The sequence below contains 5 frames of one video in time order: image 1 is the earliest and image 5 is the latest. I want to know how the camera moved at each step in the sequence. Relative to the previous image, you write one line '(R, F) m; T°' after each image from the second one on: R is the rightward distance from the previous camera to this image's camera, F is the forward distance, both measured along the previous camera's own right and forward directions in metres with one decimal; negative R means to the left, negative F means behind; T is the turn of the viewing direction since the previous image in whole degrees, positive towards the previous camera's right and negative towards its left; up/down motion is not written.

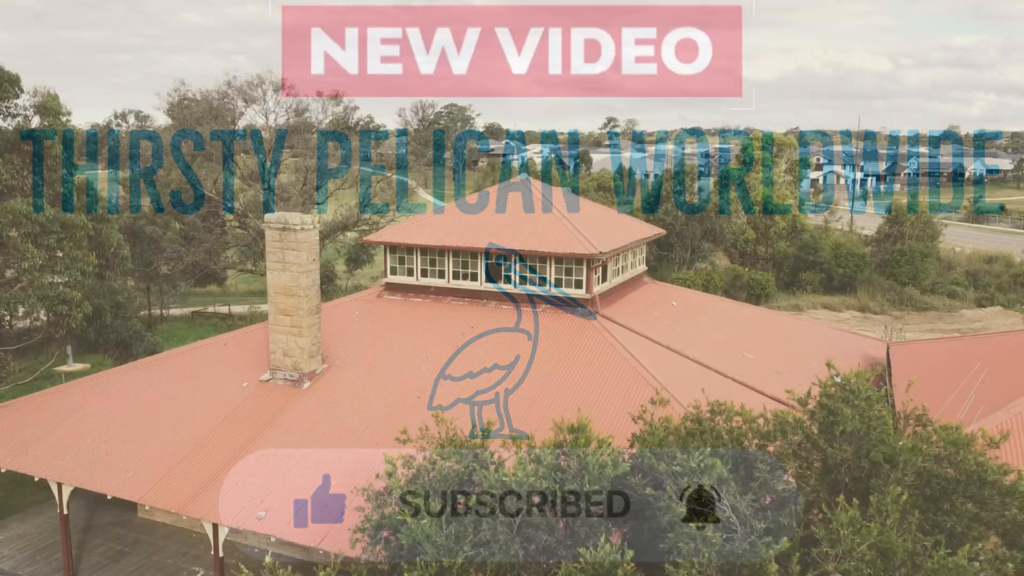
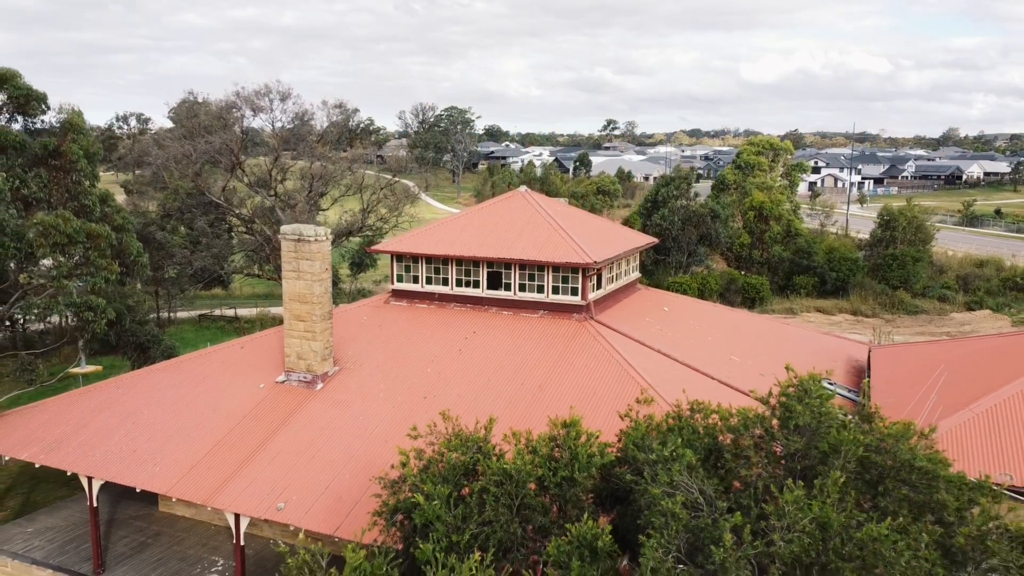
(0.0, -0.7) m; 0°
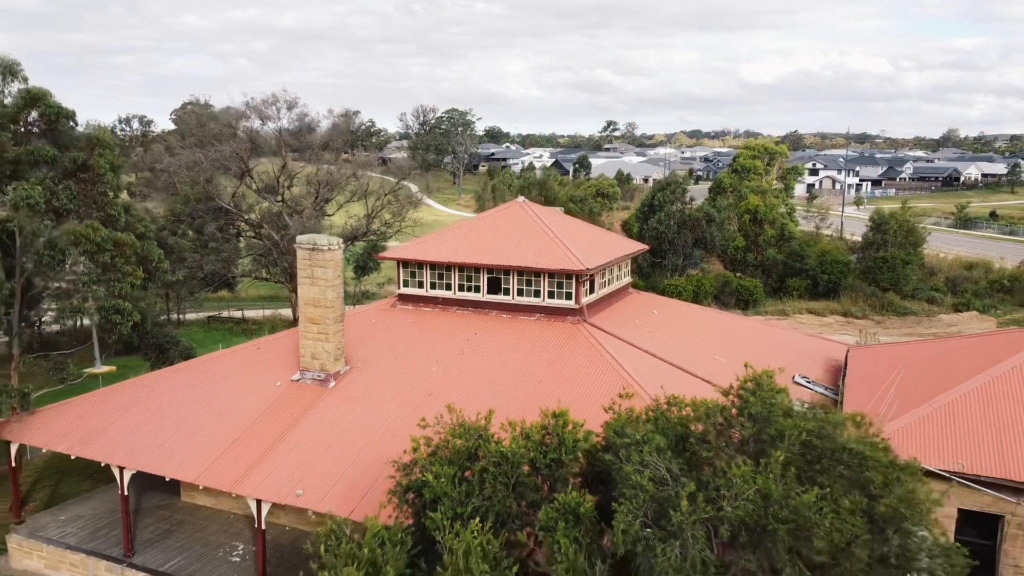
(0.0, -0.9) m; 0°
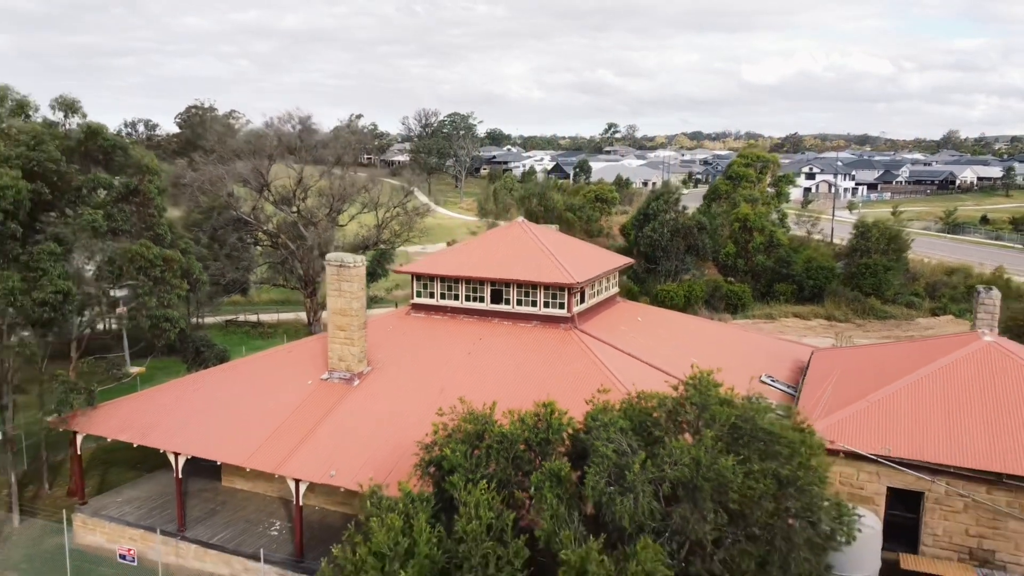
(0.0, -1.9) m; 0°
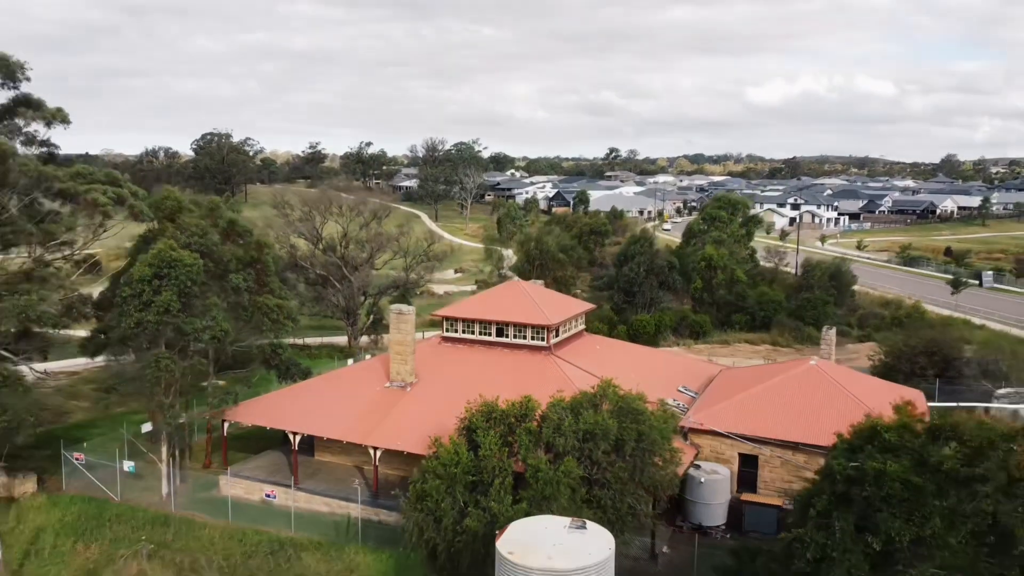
(+0.2, -7.5) m; 0°
